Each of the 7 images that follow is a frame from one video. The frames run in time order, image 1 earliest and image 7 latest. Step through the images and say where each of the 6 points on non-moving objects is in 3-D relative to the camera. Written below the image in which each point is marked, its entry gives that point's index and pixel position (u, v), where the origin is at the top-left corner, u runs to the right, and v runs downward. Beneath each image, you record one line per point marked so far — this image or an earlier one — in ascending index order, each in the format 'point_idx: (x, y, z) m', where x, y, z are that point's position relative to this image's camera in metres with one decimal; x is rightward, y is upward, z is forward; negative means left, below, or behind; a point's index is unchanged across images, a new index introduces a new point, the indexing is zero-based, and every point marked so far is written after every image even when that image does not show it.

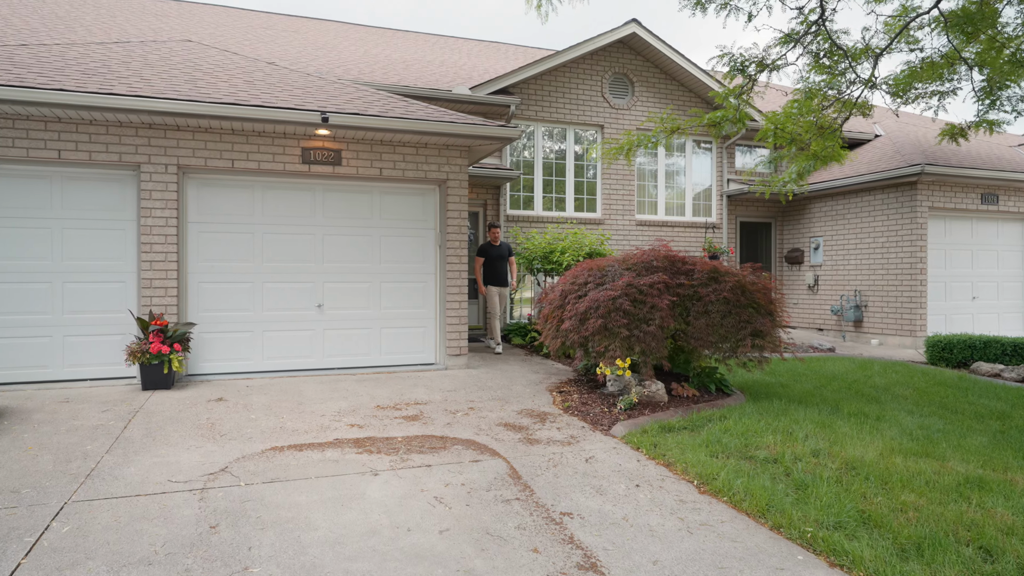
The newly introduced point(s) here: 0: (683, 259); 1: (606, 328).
0: (+1.7, +0.3, +6.0) m
1: (+0.9, -0.4, +5.5) m
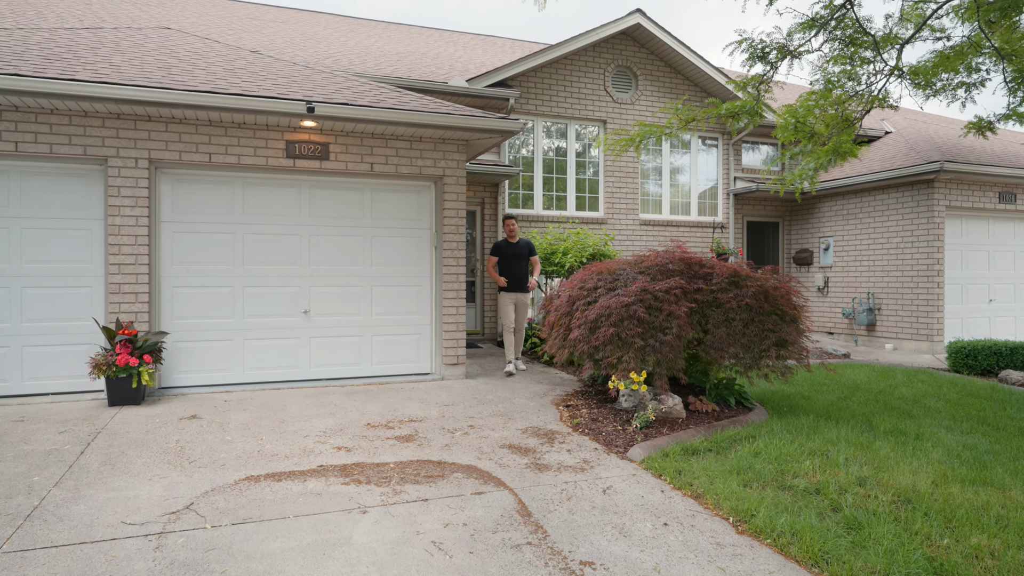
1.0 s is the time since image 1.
0: (+1.7, +0.2, +5.5) m
1: (+0.9, -0.4, +5.1) m
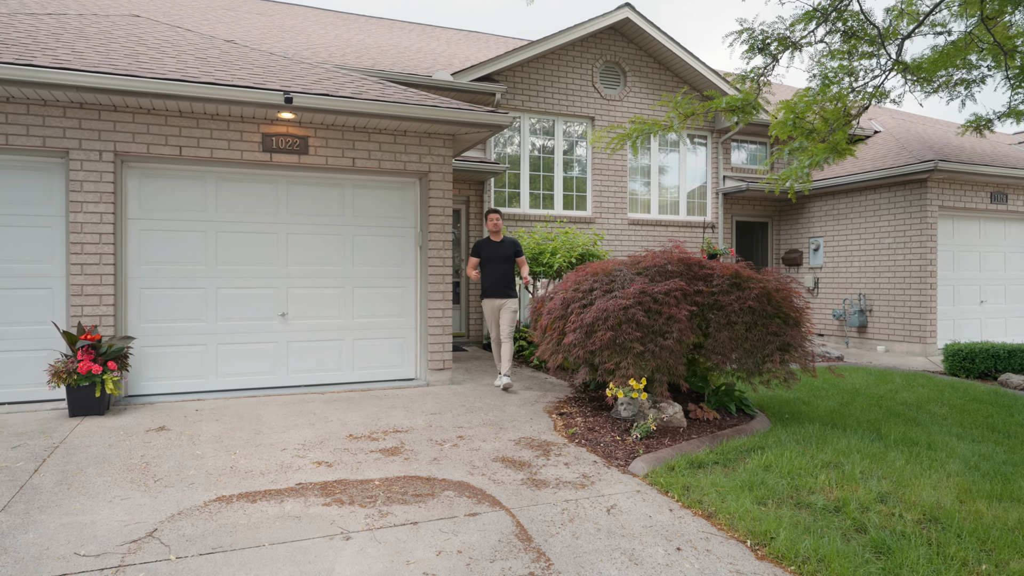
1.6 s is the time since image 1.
0: (+1.7, +0.2, +5.3) m
1: (+0.8, -0.4, +4.8) m
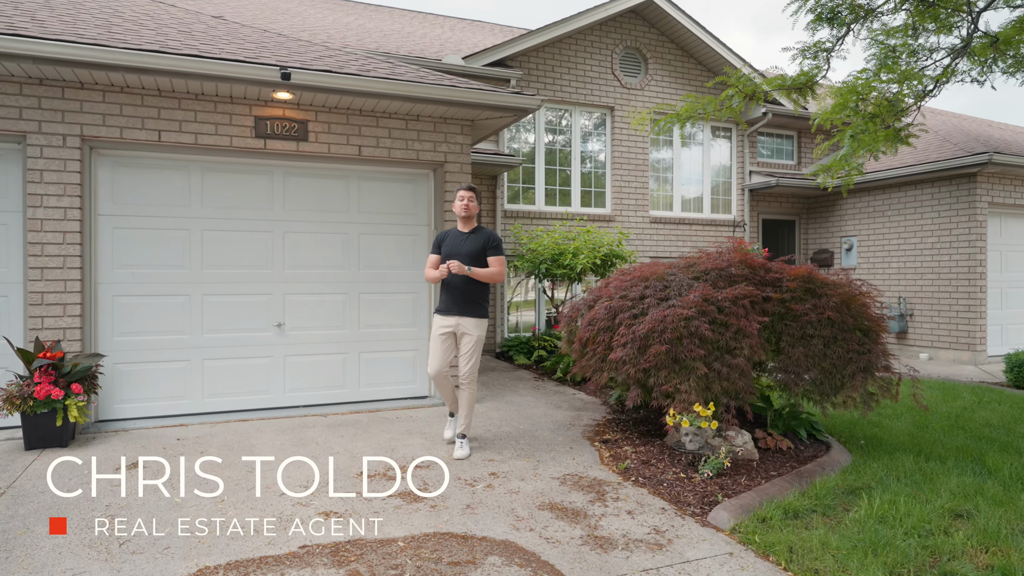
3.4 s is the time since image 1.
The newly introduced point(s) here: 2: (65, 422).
0: (+1.9, +0.2, +4.5) m
1: (+1.1, -0.5, +4.0) m
2: (-3.2, -1.0, +4.3) m
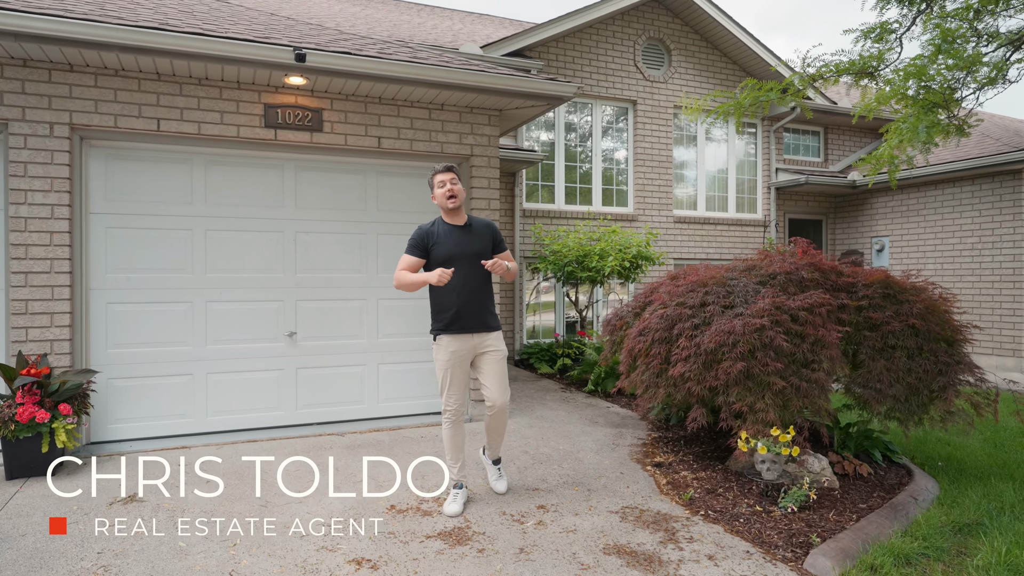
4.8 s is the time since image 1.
0: (+2.2, +0.1, +4.1) m
1: (+1.4, -0.5, +3.6) m
2: (-2.9, -1.0, +3.8) m
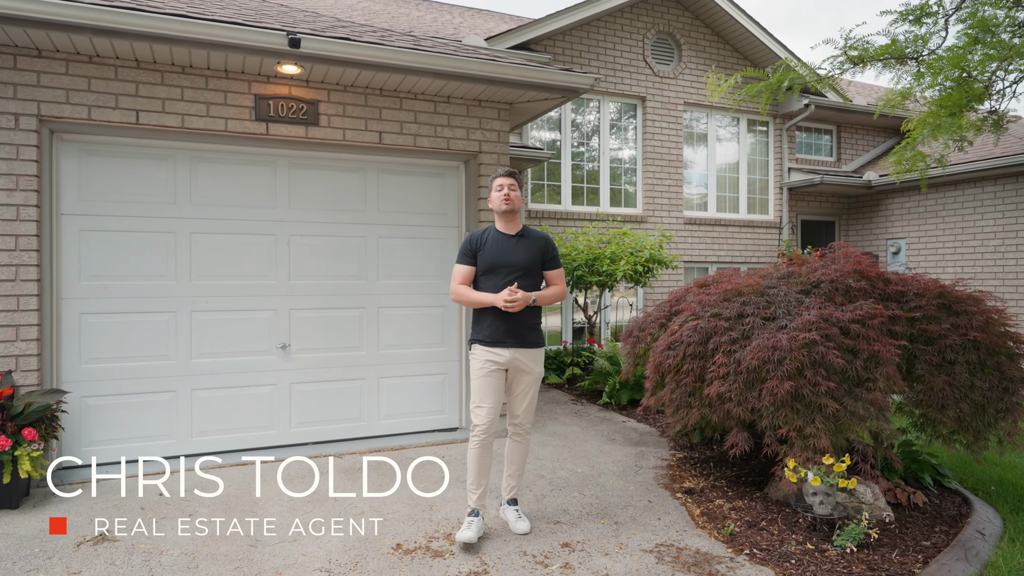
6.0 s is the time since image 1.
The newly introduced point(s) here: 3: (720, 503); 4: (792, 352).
0: (+2.3, +0.1, +3.7) m
1: (+1.5, -0.6, +3.2) m
2: (-2.8, -1.1, +3.4) m
3: (+1.3, -1.3, +3.6) m
4: (+1.5, -0.3, +3.2) m
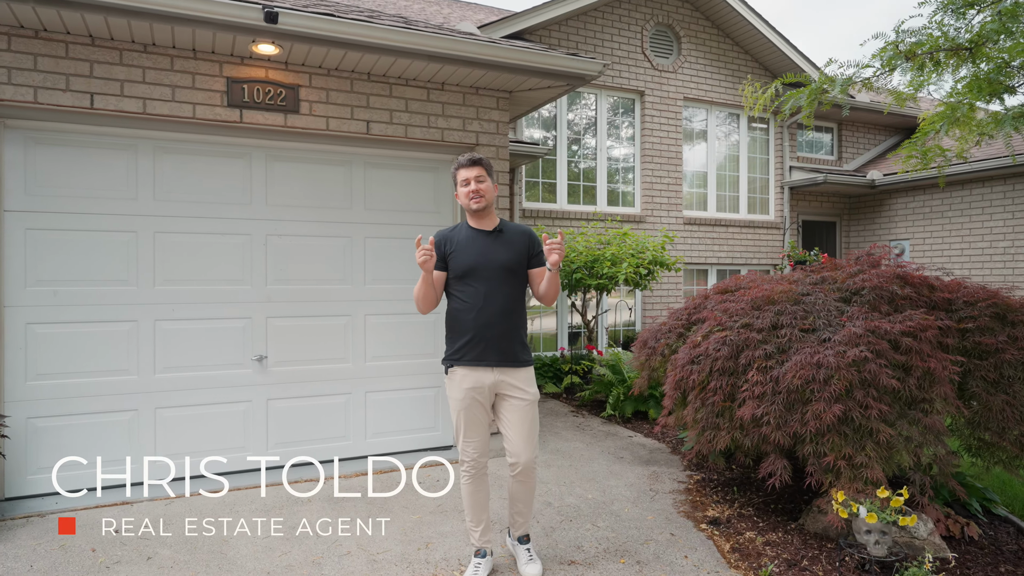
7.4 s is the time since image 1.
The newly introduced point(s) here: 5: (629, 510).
0: (+2.4, 0.0, +3.3) m
1: (+1.6, -0.6, +2.8) m
2: (-2.8, -1.1, +2.9) m
3: (+1.3, -1.3, +3.2) m
4: (+1.5, -0.4, +2.8) m
5: (+0.7, -1.3, +3.6) m
